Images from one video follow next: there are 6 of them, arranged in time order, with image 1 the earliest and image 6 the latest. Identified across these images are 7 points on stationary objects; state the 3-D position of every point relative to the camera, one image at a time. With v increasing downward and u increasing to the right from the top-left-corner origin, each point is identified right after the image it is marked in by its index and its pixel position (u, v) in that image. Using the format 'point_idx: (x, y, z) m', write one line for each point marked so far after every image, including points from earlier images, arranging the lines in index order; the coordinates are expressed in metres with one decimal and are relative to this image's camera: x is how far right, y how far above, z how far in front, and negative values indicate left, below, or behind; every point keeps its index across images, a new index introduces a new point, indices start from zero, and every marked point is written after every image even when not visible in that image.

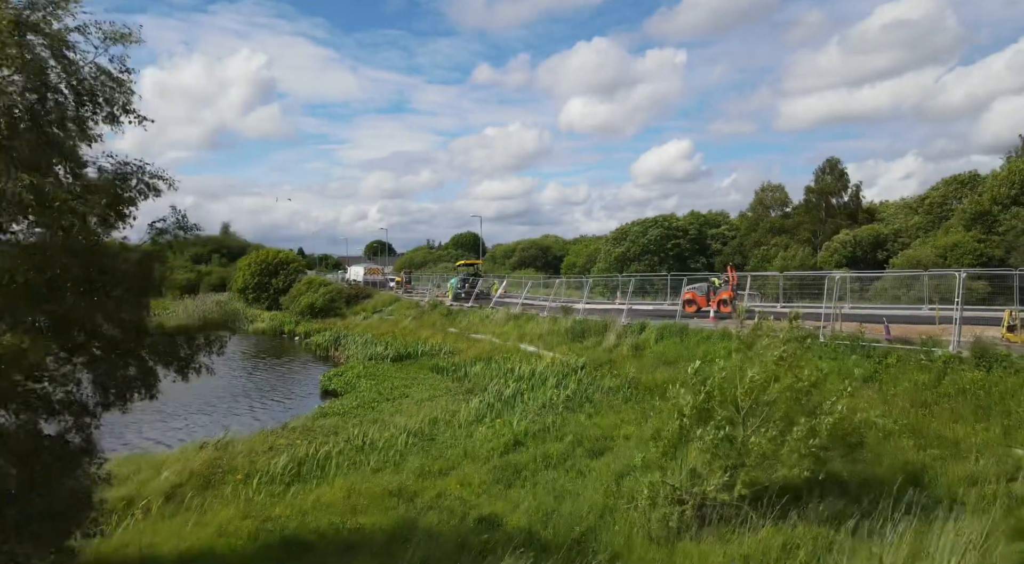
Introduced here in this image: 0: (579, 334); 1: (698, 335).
0: (+1.8, -1.4, +18.5) m
1: (+3.9, -1.1, +14.7) m
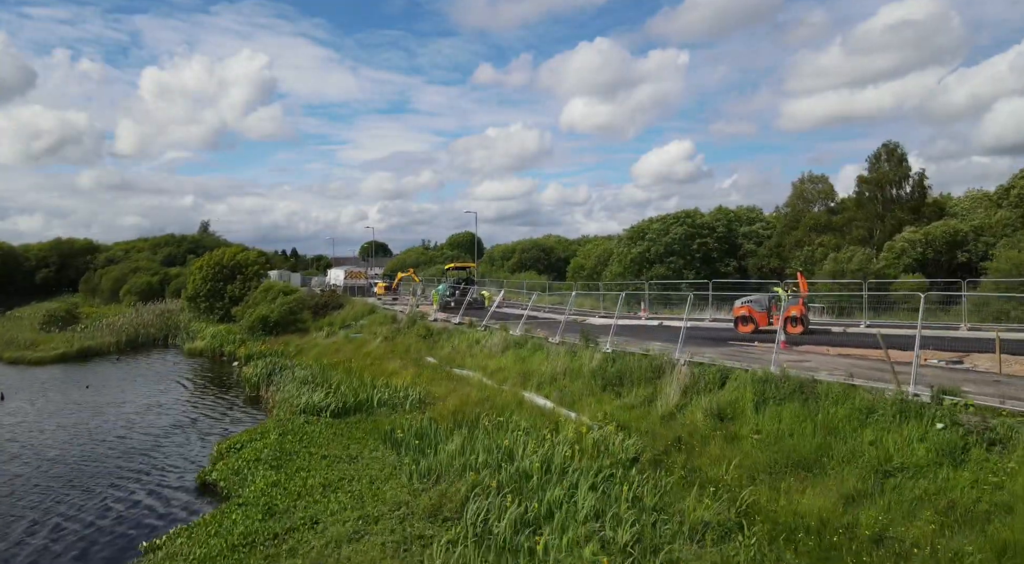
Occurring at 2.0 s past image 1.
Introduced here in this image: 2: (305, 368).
0: (+1.8, -1.7, +12.1) m
1: (+3.9, -1.4, +8.3) m
2: (-5.3, -2.2, +17.8) m
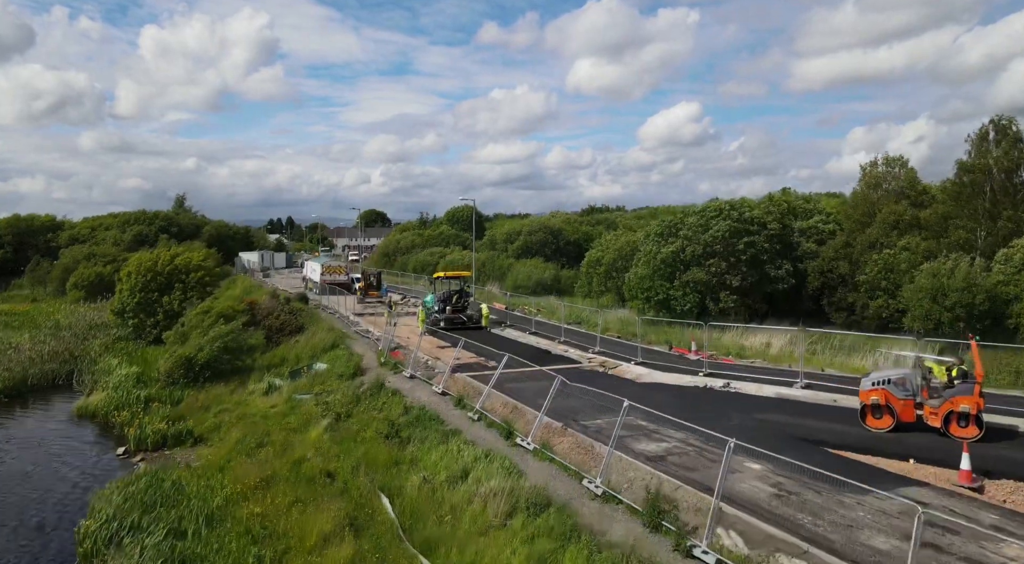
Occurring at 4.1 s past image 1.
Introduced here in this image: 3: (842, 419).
0: (+1.9, -3.5, +5.0) m
1: (+4.0, -3.4, +1.3) m
2: (-5.1, -3.6, +10.8) m
3: (+6.6, -2.7, +13.9) m
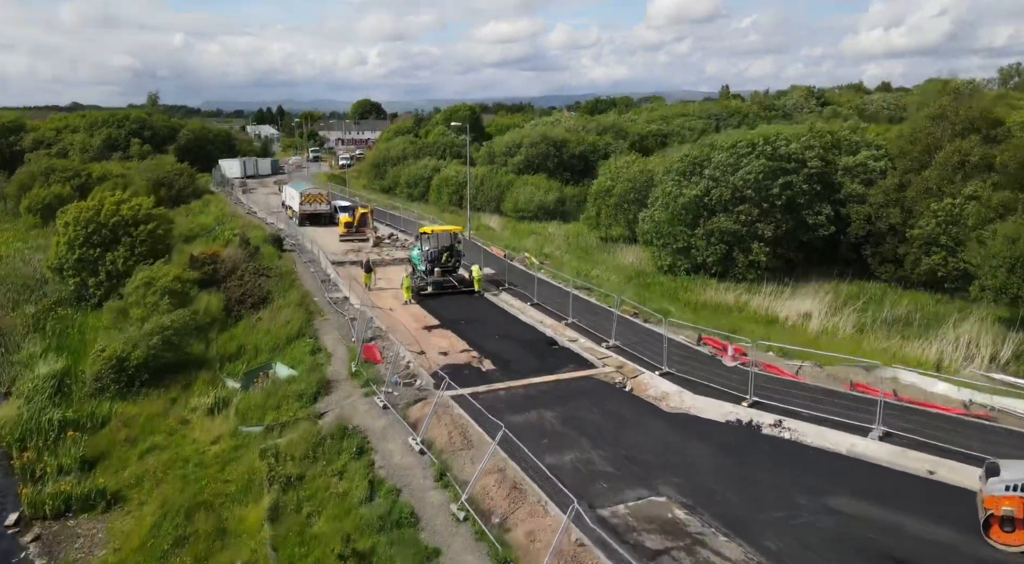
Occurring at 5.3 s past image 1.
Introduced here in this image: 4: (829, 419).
0: (+1.9, -5.7, +1.8) m
1: (+4.0, -6.2, -1.9) m
2: (-5.2, -4.9, +7.5) m
3: (+6.6, -3.6, +10.5) m
4: (+6.2, -2.7, +13.5) m
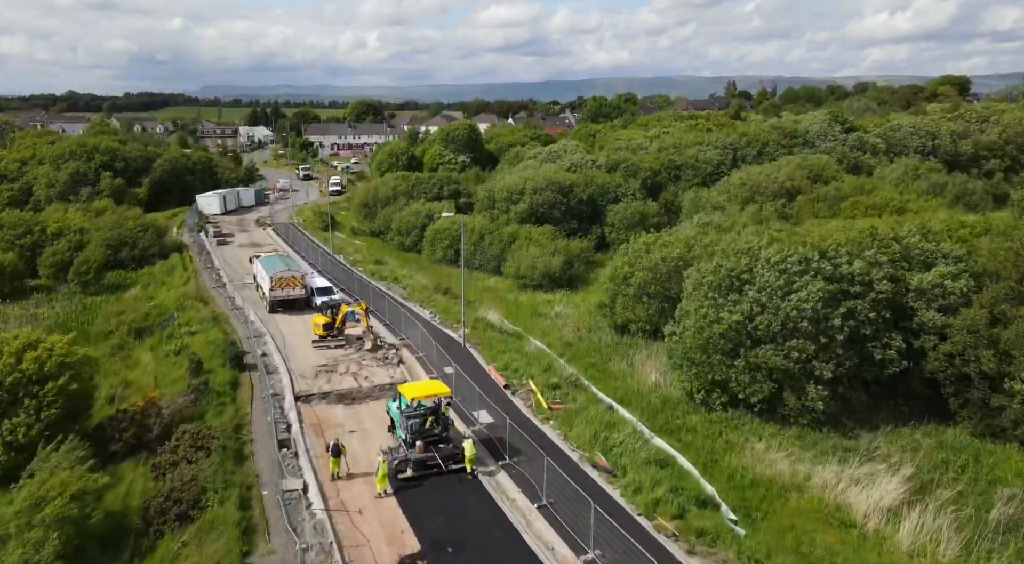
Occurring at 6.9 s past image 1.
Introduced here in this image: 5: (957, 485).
0: (+1.9, -11.1, -3.0) m
1: (+4.0, -11.7, -6.8) m
2: (-5.2, -10.2, +2.6) m
3: (+6.6, -8.8, +5.5) m
4: (+6.2, -7.9, +8.6) m
5: (+12.6, -5.7, +19.8) m
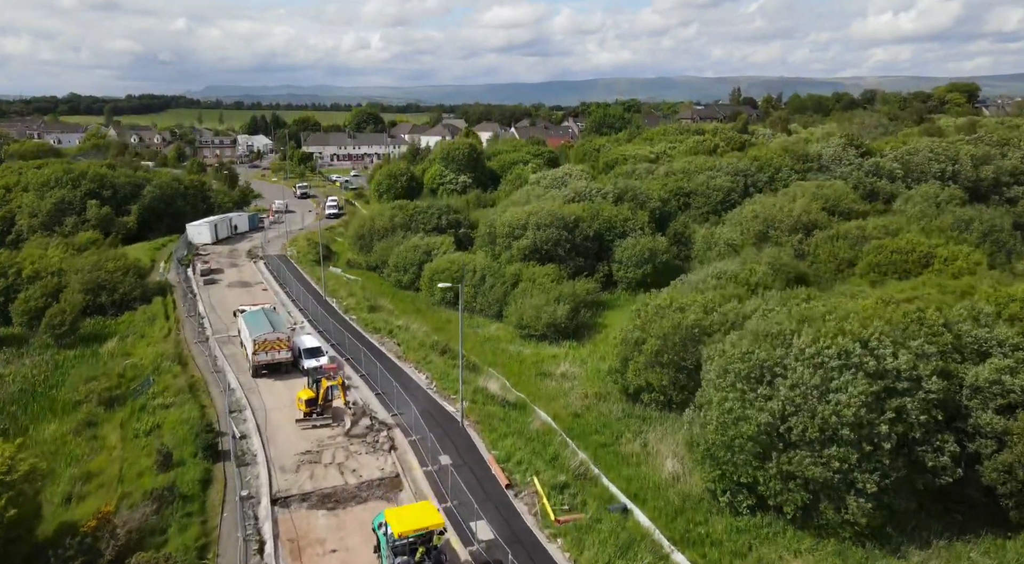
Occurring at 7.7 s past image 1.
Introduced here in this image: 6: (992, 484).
0: (+1.9, -13.9, -5.6) m
1: (+4.0, -14.5, -9.4) m
2: (-5.2, -13.0, +0.1) m
3: (+6.6, -11.6, +3.0) m
4: (+6.2, -10.7, +6.0) m
5: (+12.6, -8.6, +17.2) m
6: (+14.0, -5.8, +20.2) m
